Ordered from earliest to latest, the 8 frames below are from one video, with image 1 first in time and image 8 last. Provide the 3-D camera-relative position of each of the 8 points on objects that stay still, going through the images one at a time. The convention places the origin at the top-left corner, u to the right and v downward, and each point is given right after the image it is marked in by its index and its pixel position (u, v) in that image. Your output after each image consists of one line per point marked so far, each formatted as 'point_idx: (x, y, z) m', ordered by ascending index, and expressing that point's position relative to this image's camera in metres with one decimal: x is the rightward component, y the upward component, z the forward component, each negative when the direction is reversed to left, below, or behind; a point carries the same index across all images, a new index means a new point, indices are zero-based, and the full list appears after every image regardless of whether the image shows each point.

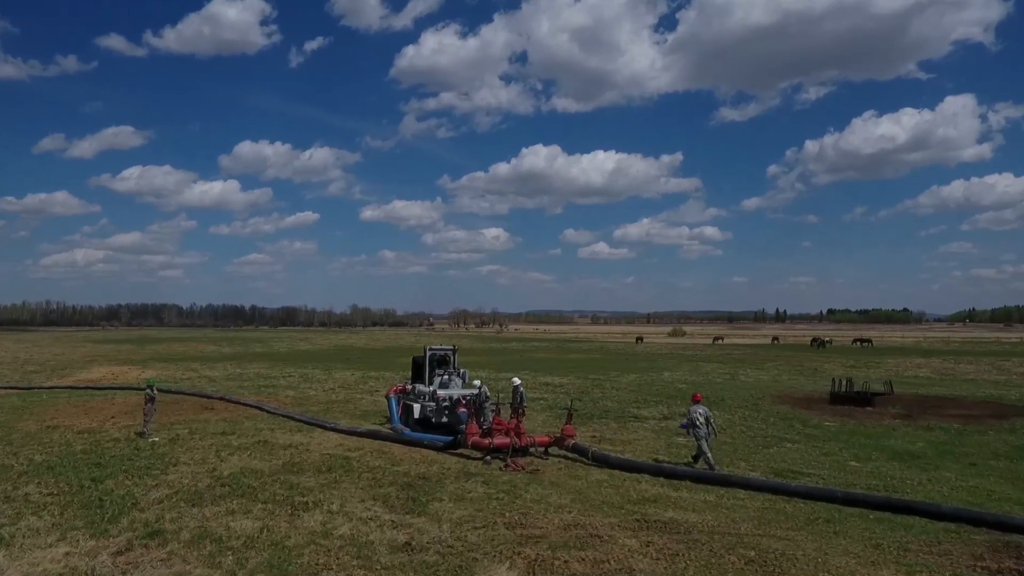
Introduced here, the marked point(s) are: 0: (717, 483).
0: (+3.7, -3.6, +17.3) m
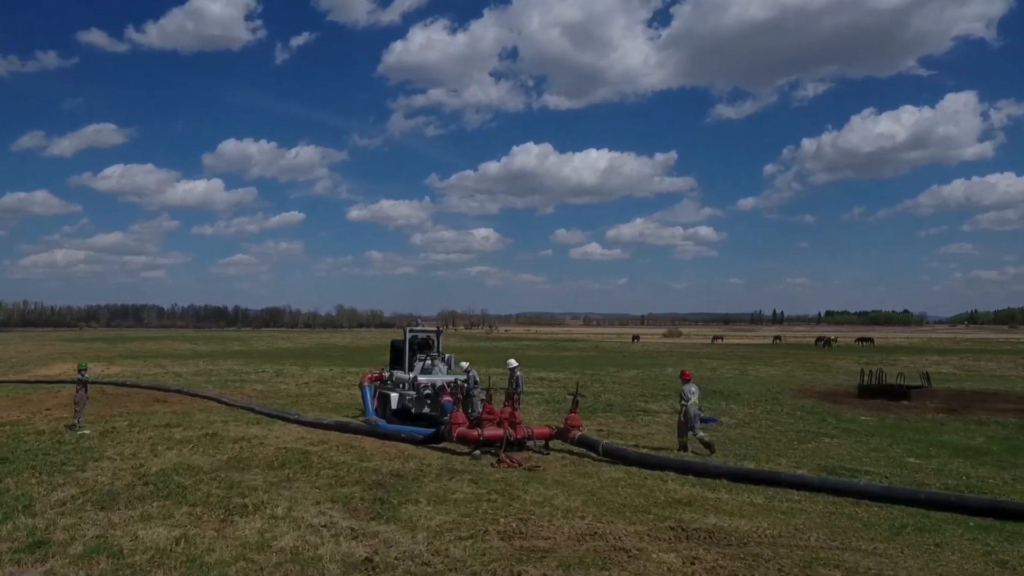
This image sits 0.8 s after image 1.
0: (+3.7, -2.9, +13.9) m
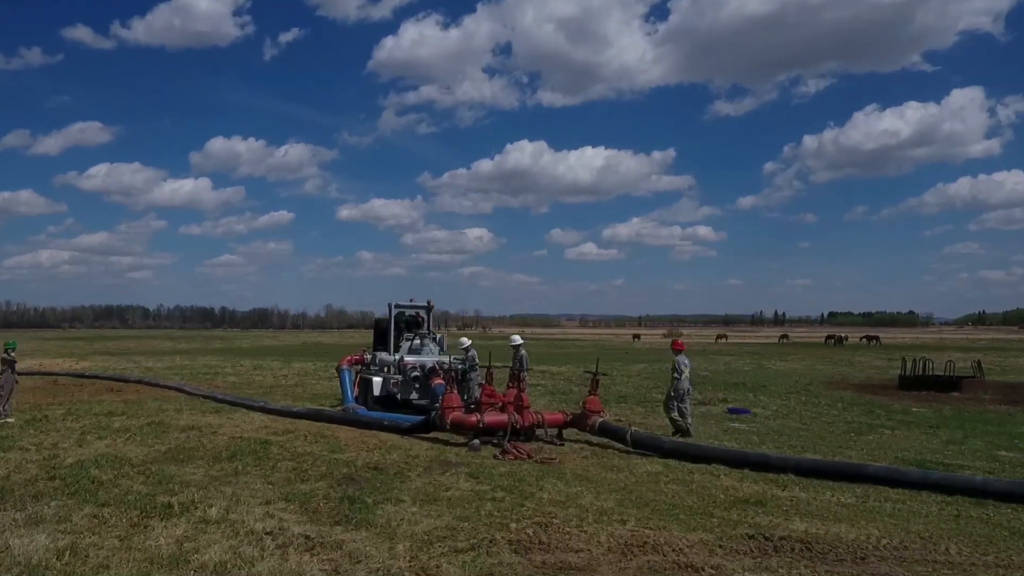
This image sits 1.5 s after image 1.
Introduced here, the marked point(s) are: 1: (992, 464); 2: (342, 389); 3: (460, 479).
0: (+3.8, -2.2, +10.9) m
1: (+6.7, -2.5, +13.2) m
2: (-3.4, -2.0, +19.2) m
3: (-0.6, -2.2, +11.0) m
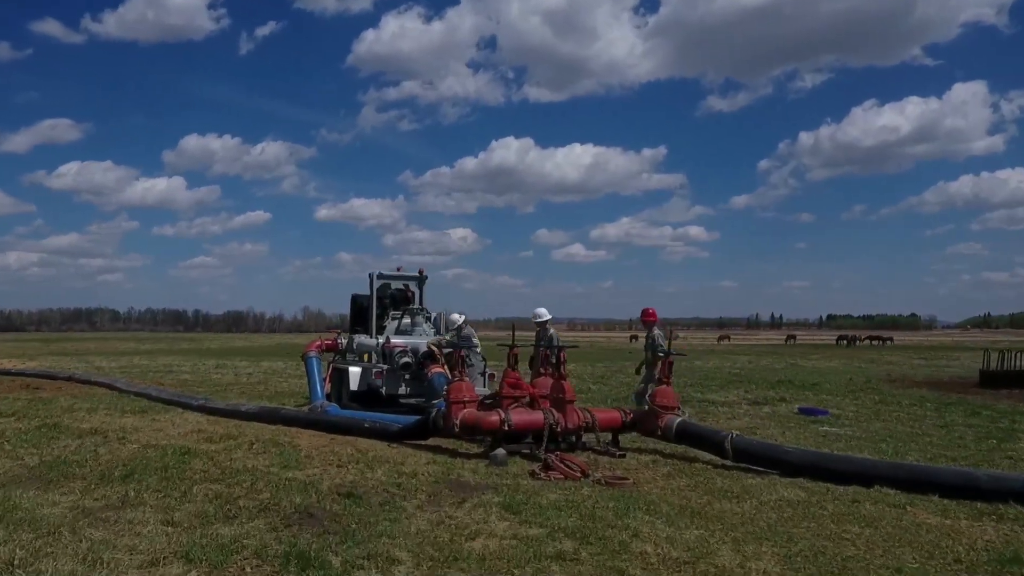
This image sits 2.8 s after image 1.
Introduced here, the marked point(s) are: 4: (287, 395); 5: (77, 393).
0: (+4.2, -1.6, +6.6) m
1: (+7.1, -1.9, +9.0) m
2: (-3.2, -1.5, +14.8) m
3: (-0.1, -1.6, +6.6) m
4: (-4.3, -2.0, +18.2) m
5: (-8.4, -2.0, +18.4) m
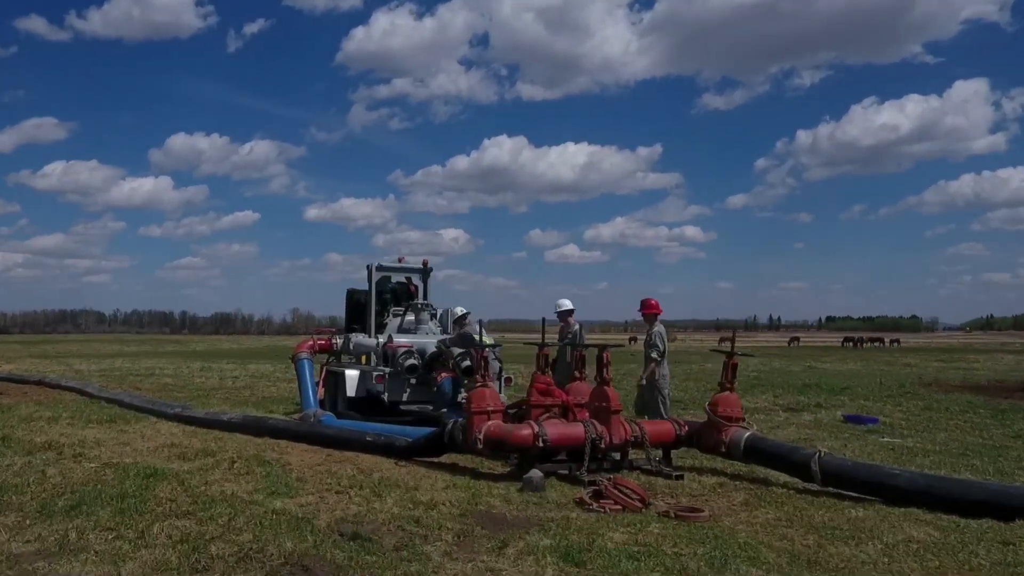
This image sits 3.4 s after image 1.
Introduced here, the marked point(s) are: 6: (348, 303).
0: (+4.5, -1.4, +5.0) m
1: (+7.4, -1.8, +7.4) m
2: (-2.9, -1.4, +13.2) m
3: (+0.2, -1.5, +5.0) m
4: (-4.1, -2.0, +16.5) m
5: (-8.2, -1.9, +16.6) m
6: (-2.5, -0.2, +14.7) m
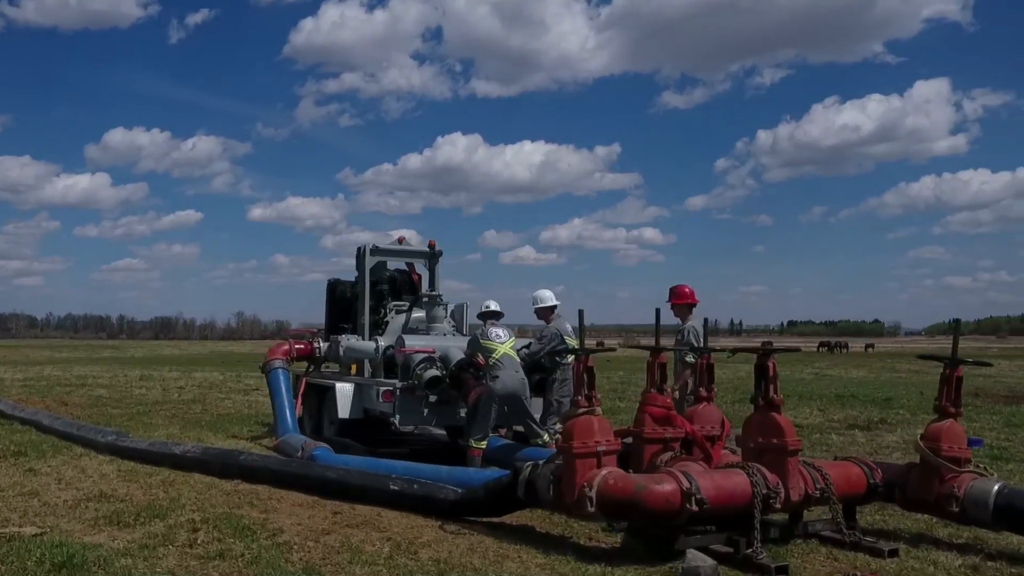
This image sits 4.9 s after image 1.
0: (+5.4, -1.3, +2.4) m
1: (+8.1, -1.6, +4.9) m
2: (-2.5, -1.2, +10.1) m
3: (+1.1, -1.3, +2.1) m
4: (-3.9, -1.8, +13.4) m
5: (-8.0, -1.8, +13.3) m
6: (-2.2, -0.1, +11.6) m
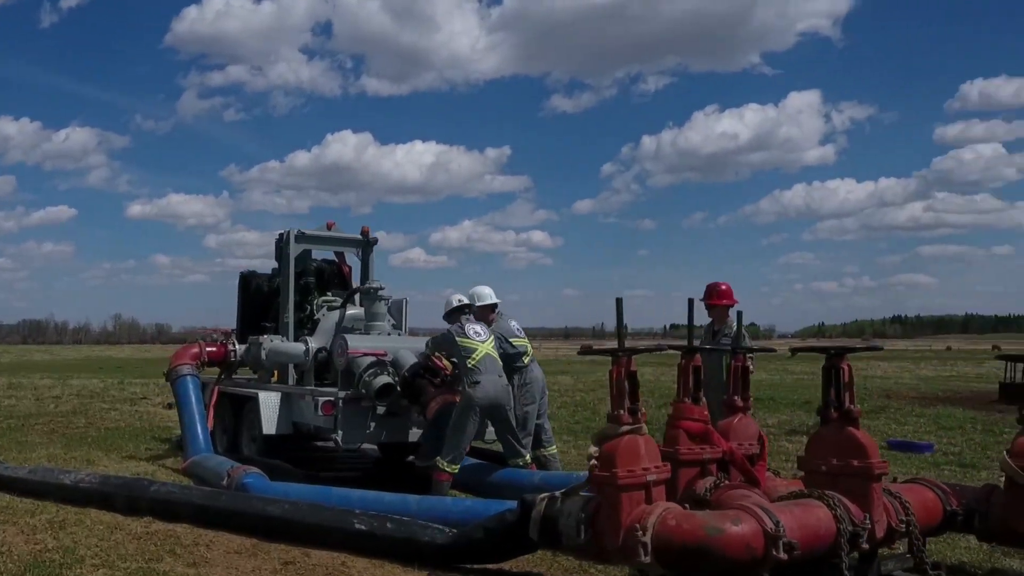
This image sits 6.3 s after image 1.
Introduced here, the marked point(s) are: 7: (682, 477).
0: (+5.8, -1.2, +1.8) m
1: (+8.2, -1.6, +4.7) m
2: (-2.9, -1.2, +8.5) m
3: (+1.5, -1.2, +1.0) m
4: (-4.7, -1.8, +11.6) m
5: (-8.7, -1.8, +11.0) m
6: (-2.8, -0.1, +10.1) m
7: (+0.9, -1.0, +4.9) m
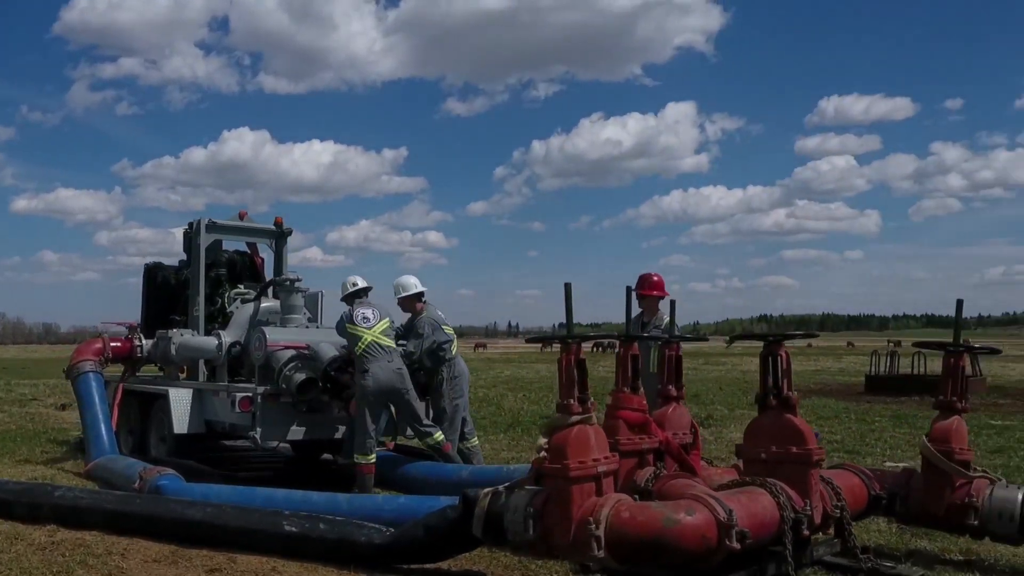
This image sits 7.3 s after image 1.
0: (+5.8, -1.2, +2.2) m
1: (+7.9, -1.5, +5.3) m
2: (-3.6, -1.1, +8.0) m
3: (+1.6, -1.2, +1.0) m
4: (-5.7, -1.7, +10.9) m
5: (-9.6, -1.7, +9.9) m
6: (-3.6, 0.0, +9.6) m
7: (+0.6, -0.9, +4.8) m
